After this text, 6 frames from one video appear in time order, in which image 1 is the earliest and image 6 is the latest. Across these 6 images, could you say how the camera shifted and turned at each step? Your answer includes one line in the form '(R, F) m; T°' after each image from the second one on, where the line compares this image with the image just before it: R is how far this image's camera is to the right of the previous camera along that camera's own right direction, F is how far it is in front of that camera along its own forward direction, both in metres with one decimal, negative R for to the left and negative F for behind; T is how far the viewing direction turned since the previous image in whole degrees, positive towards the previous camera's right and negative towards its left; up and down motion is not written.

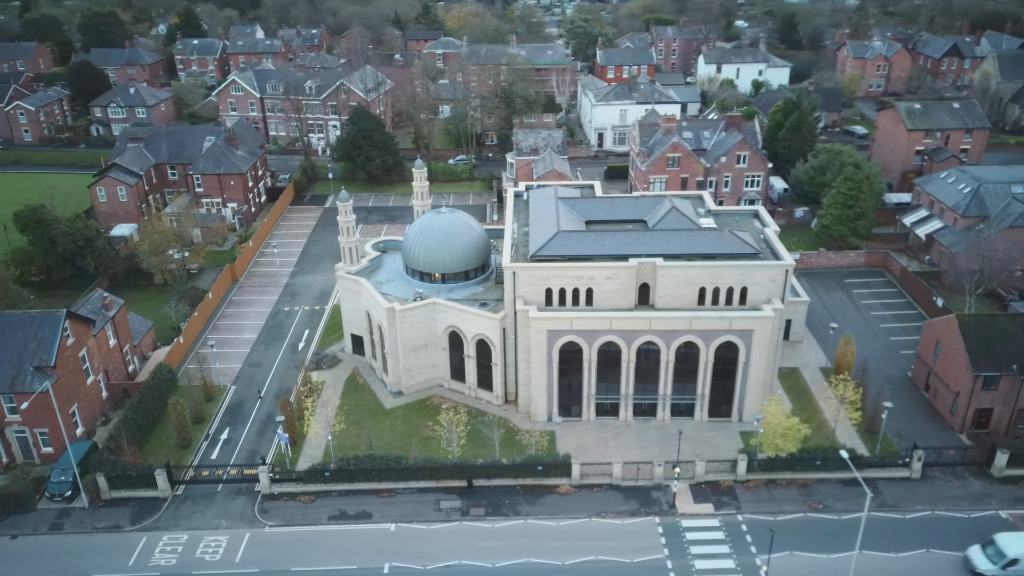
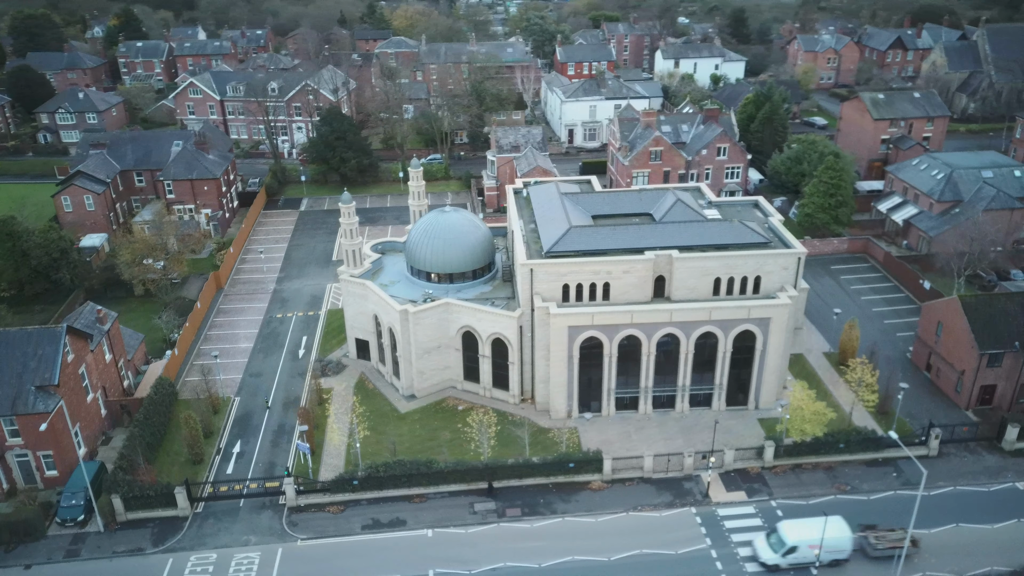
(-5.3, +0.7) m; +4°
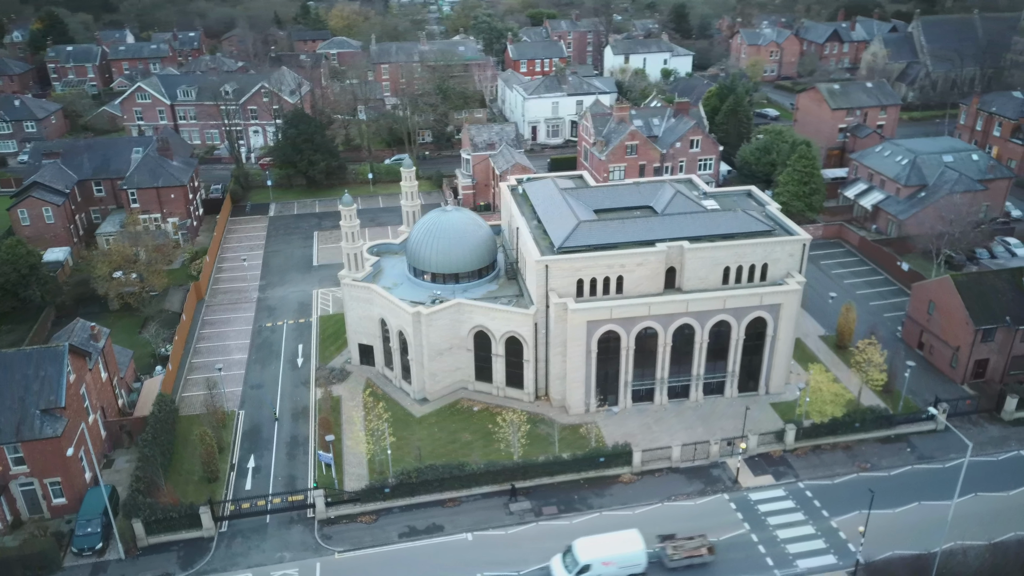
(-5.7, +0.7) m; +5°
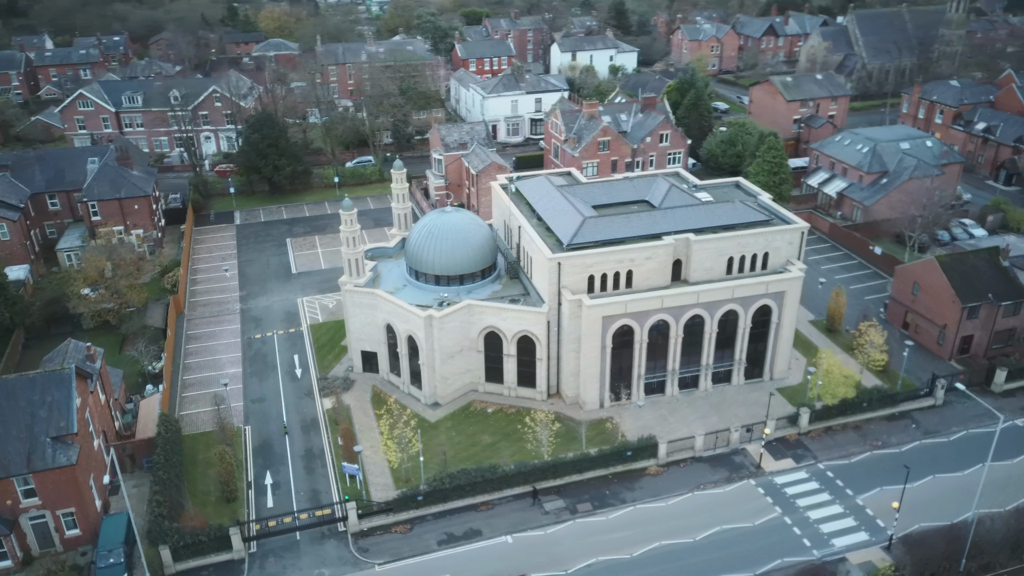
(-5.7, +0.6) m; +5°
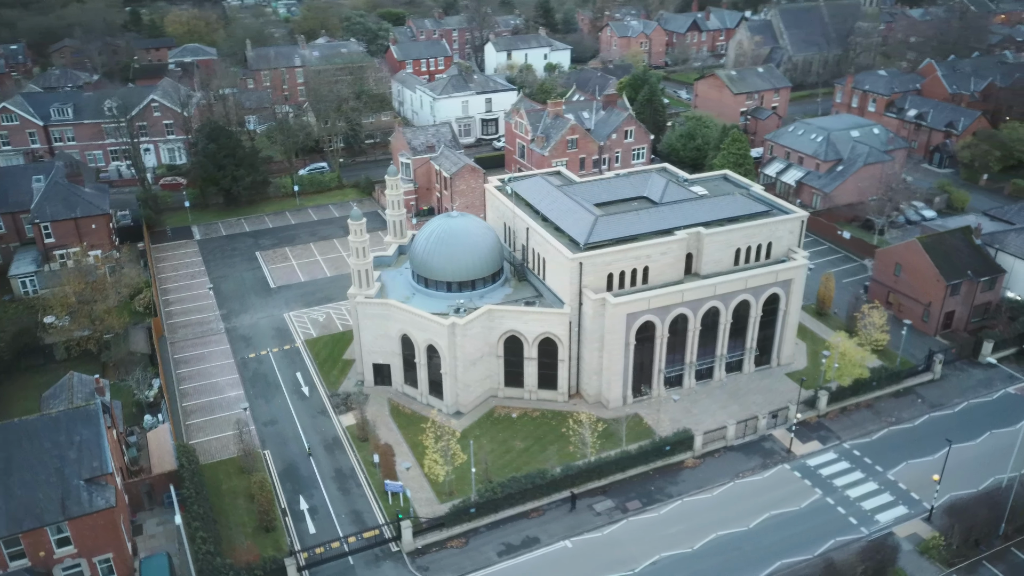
(-7.6, +1.0) m; +7°
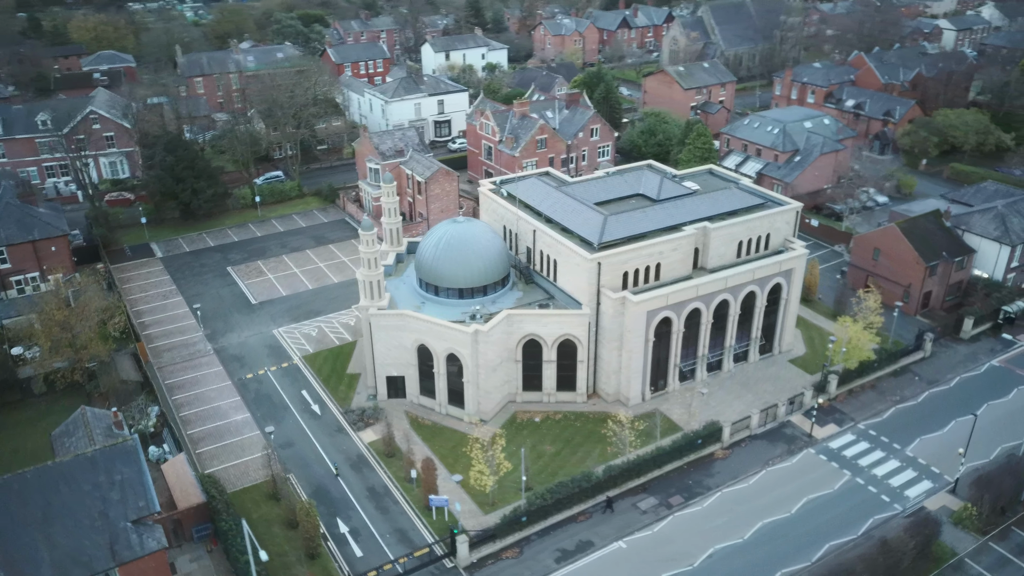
(-7.1, +0.9) m; +6°
